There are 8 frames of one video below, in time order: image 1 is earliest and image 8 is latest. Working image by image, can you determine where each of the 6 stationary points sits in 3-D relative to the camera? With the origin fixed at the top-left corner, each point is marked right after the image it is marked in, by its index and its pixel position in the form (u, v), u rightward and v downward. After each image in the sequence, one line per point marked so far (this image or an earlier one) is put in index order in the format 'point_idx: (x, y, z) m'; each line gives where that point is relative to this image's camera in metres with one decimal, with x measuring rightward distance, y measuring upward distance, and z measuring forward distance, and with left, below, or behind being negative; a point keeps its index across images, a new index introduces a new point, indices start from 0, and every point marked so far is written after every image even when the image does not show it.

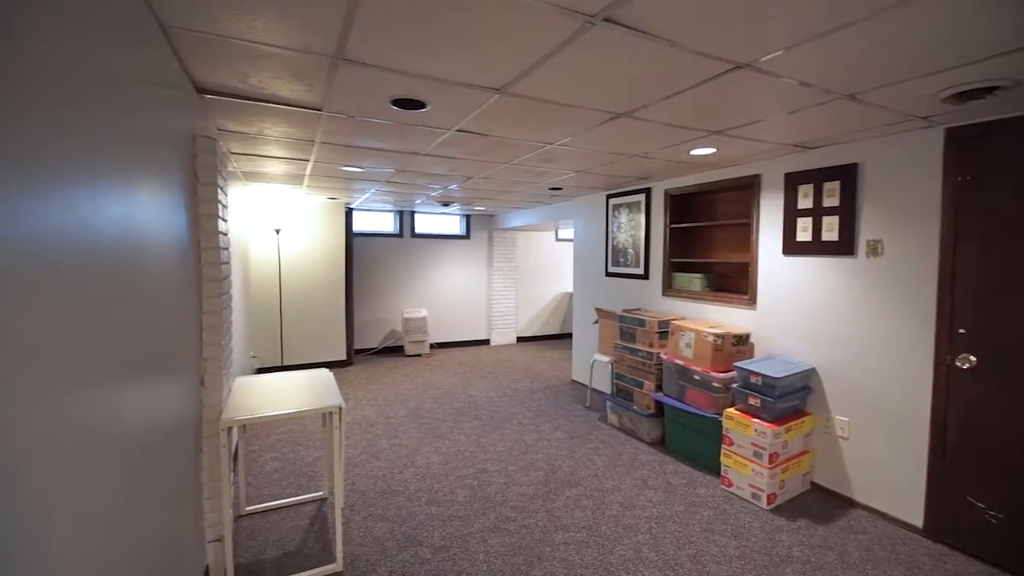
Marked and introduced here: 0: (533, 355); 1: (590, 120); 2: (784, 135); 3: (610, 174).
0: (+0.3, -1.0, +6.8) m
1: (+0.4, +1.0, +2.6) m
2: (+1.7, +1.0, +2.9) m
3: (+0.9, +1.0, +4.0) m
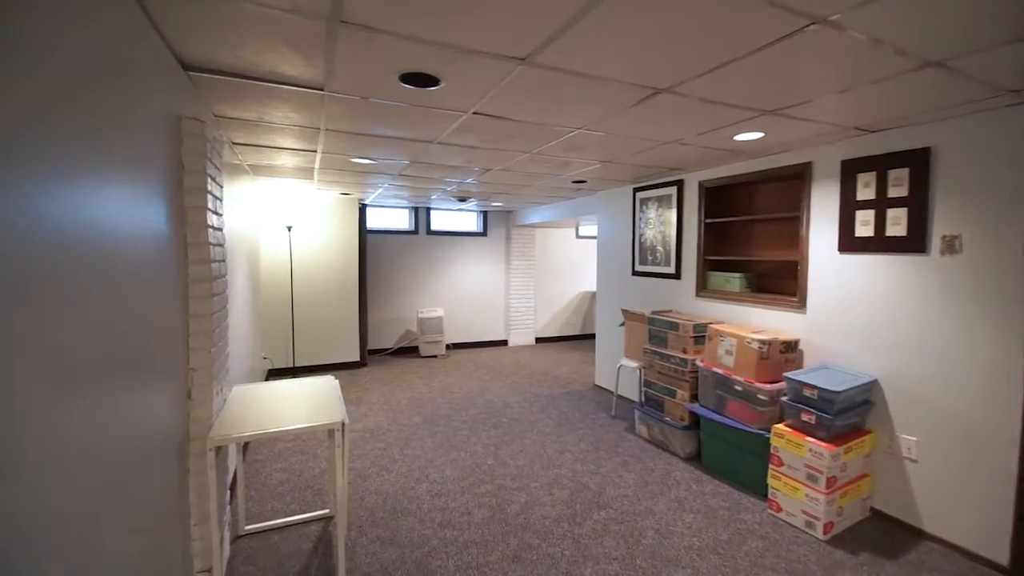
0: (+0.6, -1.0, +6.5) m
1: (+0.6, +1.0, +2.3) m
2: (+1.8, +1.0, +2.5) m
3: (+1.0, +1.0, +3.7) m
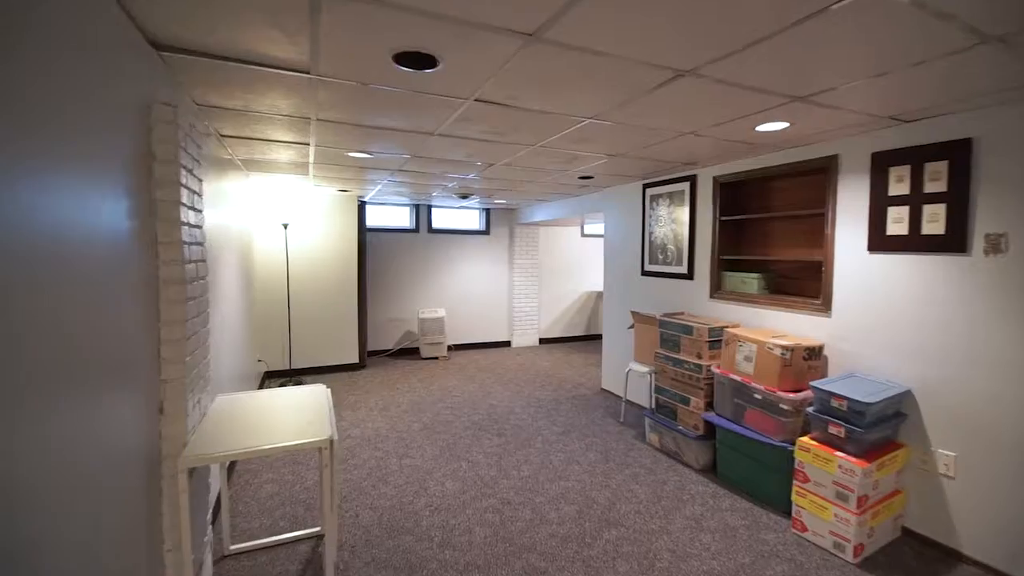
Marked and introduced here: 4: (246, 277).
0: (+0.6, -1.0, +6.3) m
1: (+0.6, +1.0, +2.1) m
2: (+1.9, +0.9, +2.3) m
3: (+1.1, +1.0, +3.5) m
4: (-2.5, +0.1, +4.3) m
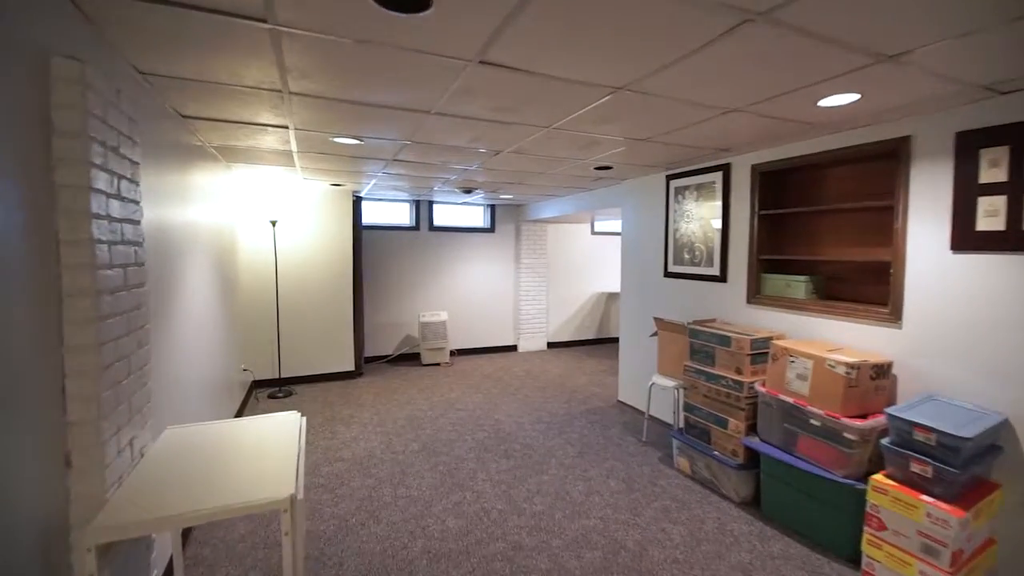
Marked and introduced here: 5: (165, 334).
0: (+0.7, -1.0, +5.9) m
1: (+0.6, +0.9, +1.7) m
2: (+1.9, +0.9, +1.9) m
3: (+1.1, +1.0, +3.1) m
4: (-2.4, +0.1, +3.9) m
5: (-1.6, -0.2, +2.2) m
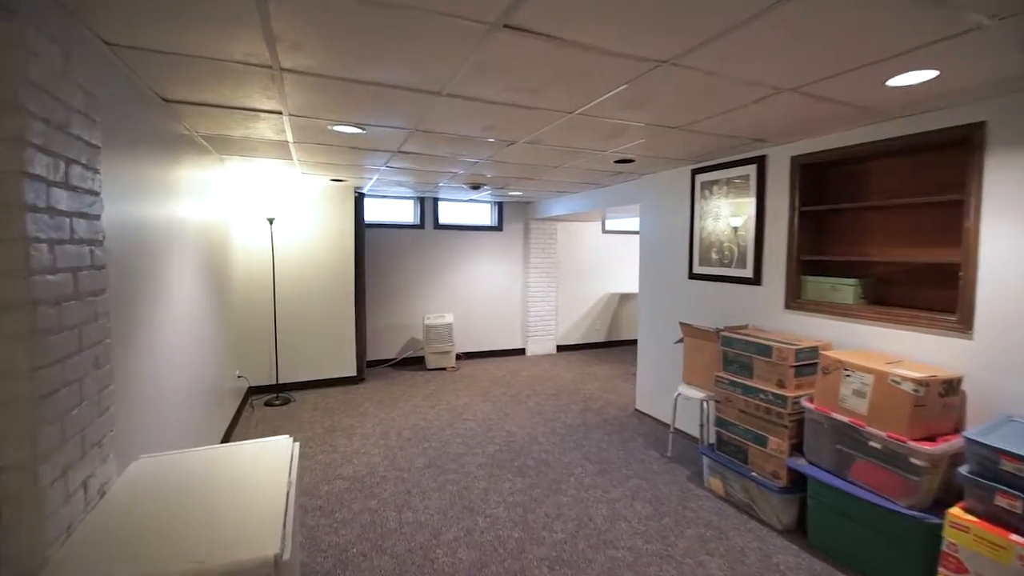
0: (+0.8, -1.0, +5.6) m
1: (+0.7, +0.9, +1.4) m
2: (+2.0, +0.9, +1.6) m
3: (+1.2, +1.0, +2.8) m
4: (-2.3, +0.1, +3.6) m
5: (-1.6, -0.2, +1.9) m
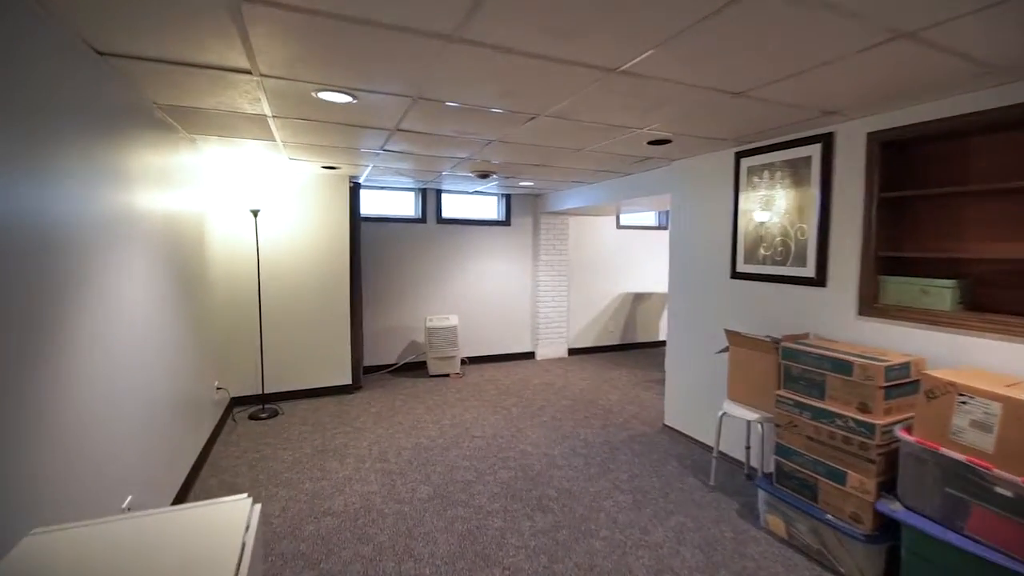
0: (+1.0, -1.0, +5.1) m
1: (+0.9, +0.9, +0.9) m
2: (+2.1, +0.9, +1.1) m
3: (+1.4, +0.9, +2.3) m
4: (-2.2, 0.0, +3.2) m
5: (-1.4, -0.3, +1.4) m
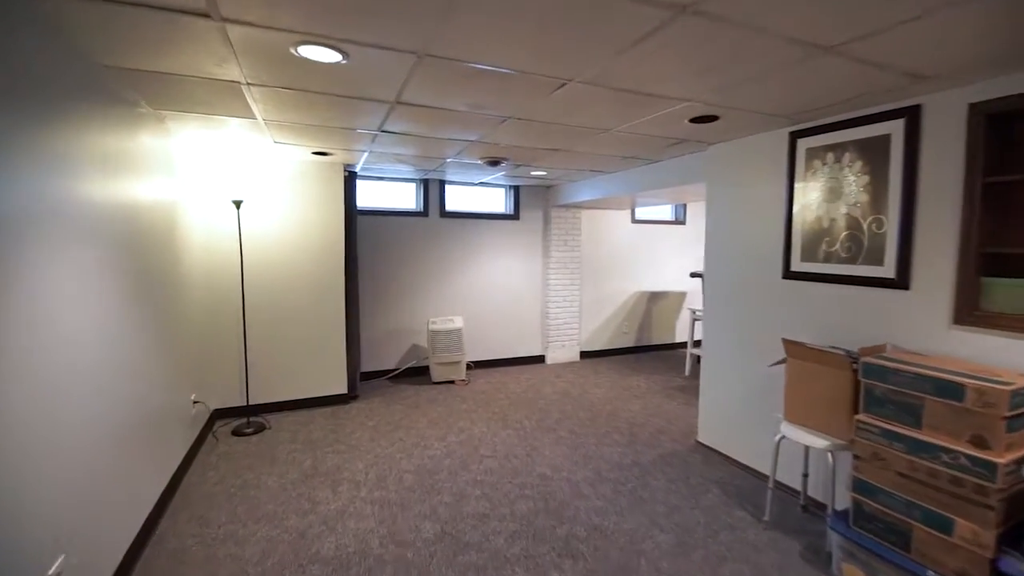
0: (+1.1, -1.0, +4.7) m
1: (+1.0, +0.8, +0.5) m
2: (+2.3, +0.8, +0.7) m
3: (+1.5, +0.9, +1.9) m
4: (-2.1, 0.0, +2.7) m
5: (-1.3, -0.3, +1.0) m
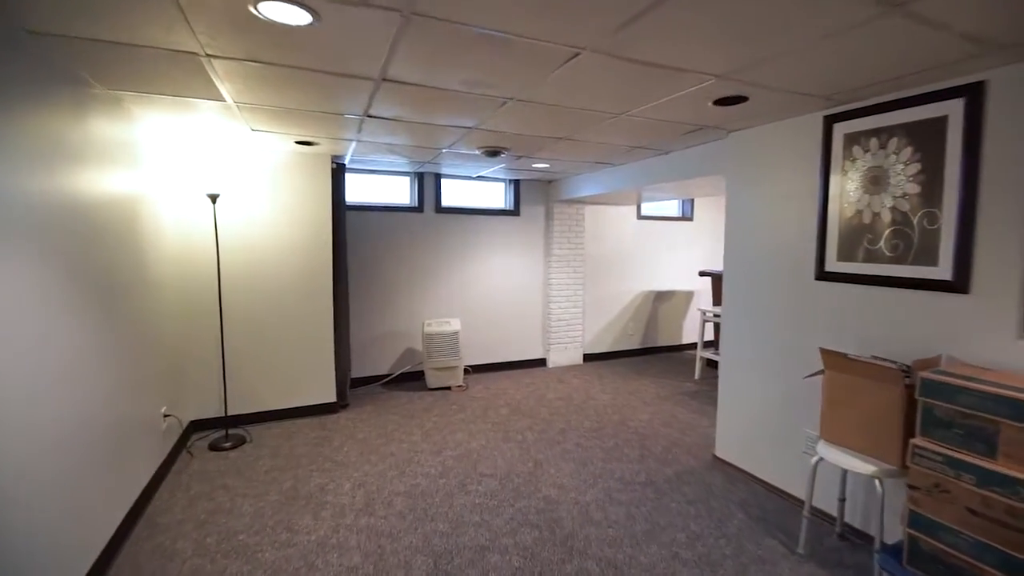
0: (+1.1, -1.0, +4.5) m
1: (+1.0, +0.8, +0.2) m
2: (+2.3, +0.8, +0.4) m
3: (+1.5, +0.9, +1.6) m
4: (-2.1, 0.0, +2.4) m
5: (-1.3, -0.3, +0.7) m
